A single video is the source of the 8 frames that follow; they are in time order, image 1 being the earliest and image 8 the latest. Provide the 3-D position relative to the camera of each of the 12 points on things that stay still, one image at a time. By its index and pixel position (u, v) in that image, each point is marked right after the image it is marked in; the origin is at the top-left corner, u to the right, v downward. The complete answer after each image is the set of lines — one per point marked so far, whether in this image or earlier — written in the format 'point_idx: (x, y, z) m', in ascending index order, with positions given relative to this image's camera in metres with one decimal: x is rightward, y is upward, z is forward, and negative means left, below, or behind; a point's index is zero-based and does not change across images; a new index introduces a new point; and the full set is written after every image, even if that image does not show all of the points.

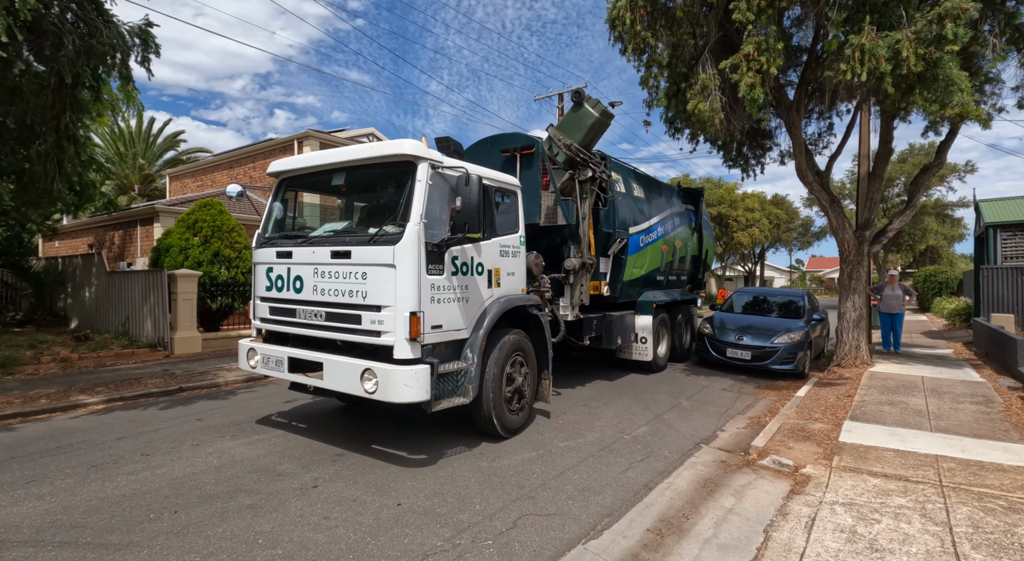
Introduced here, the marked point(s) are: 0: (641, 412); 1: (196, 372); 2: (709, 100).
0: (+1.6, -1.6, +6.7) m
1: (-5.5, -1.6, +9.5) m
2: (+3.0, +2.8, +8.2) m
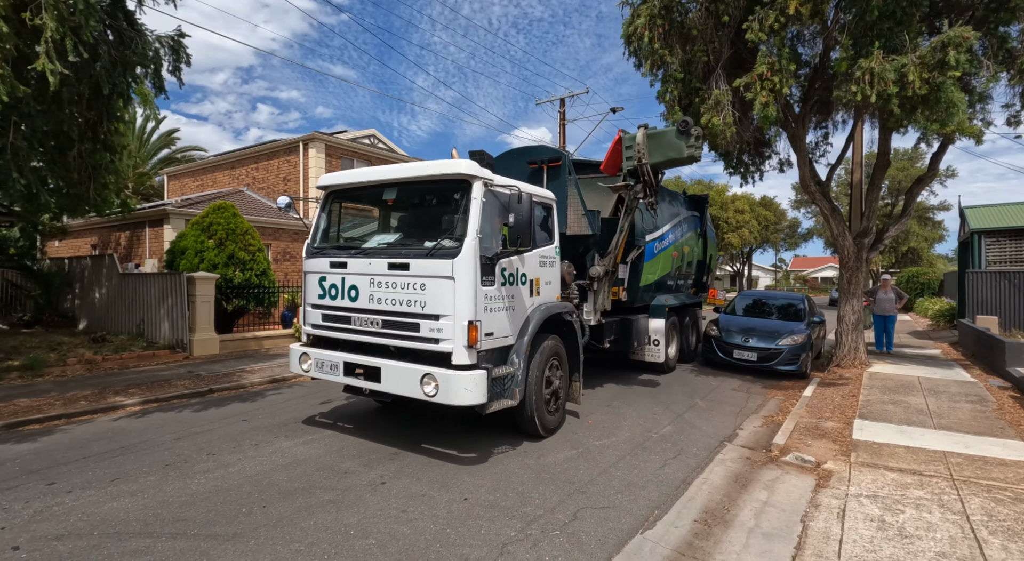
0: (+2.0, -1.7, +7.1) m
1: (-5.2, -1.7, +9.7) m
2: (+3.4, +2.7, +8.6) m
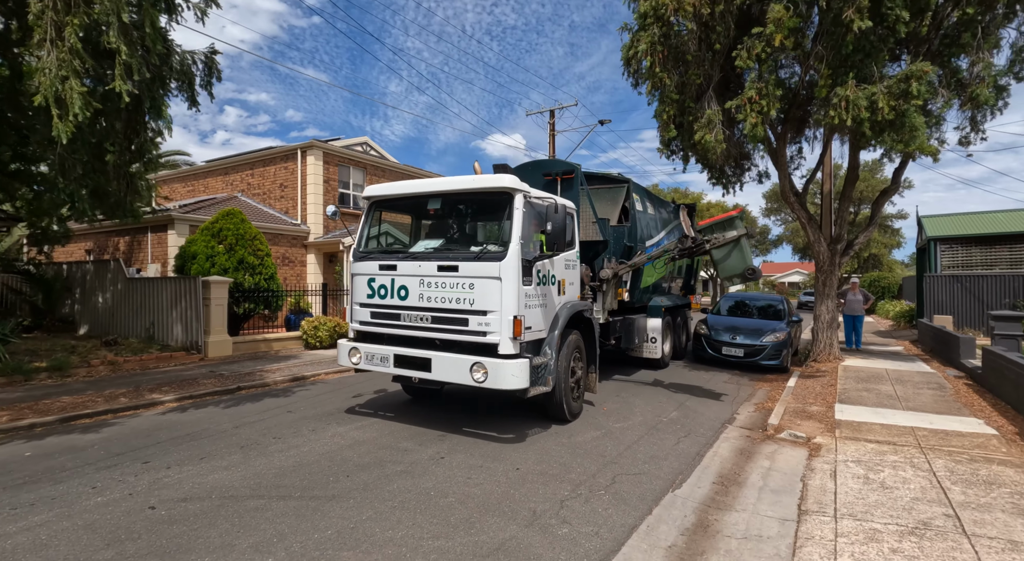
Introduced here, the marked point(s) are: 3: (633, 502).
0: (+2.3, -1.8, +7.9) m
1: (-5.0, -1.7, +10.1) m
2: (+3.6, +2.6, +9.5) m
3: (+1.0, -1.8, +4.4) m
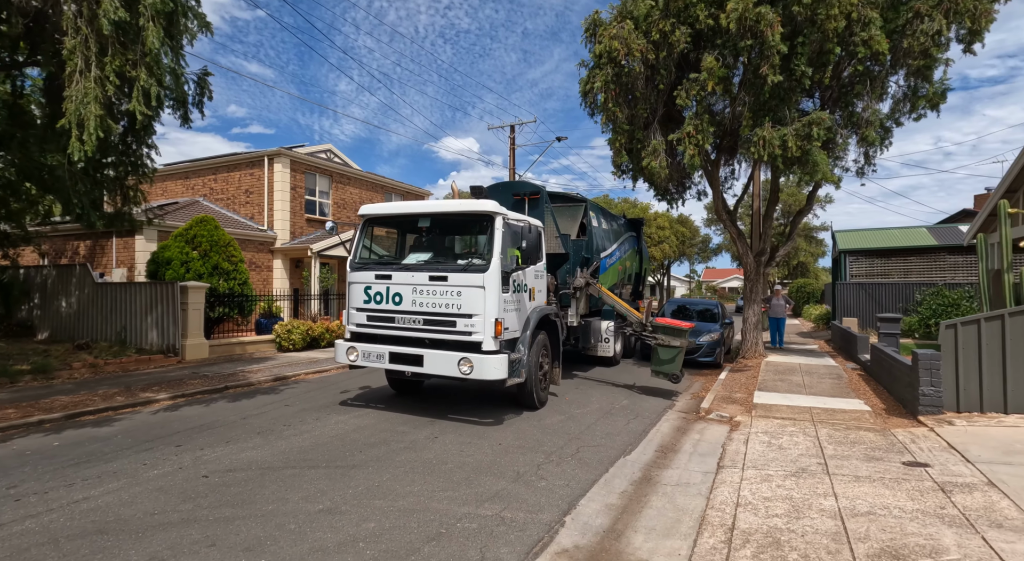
0: (+1.8, -1.9, +9.2) m
1: (-5.7, -1.8, +10.7) m
2: (+2.9, +2.5, +11.0) m
3: (+0.8, -1.9, +5.6) m
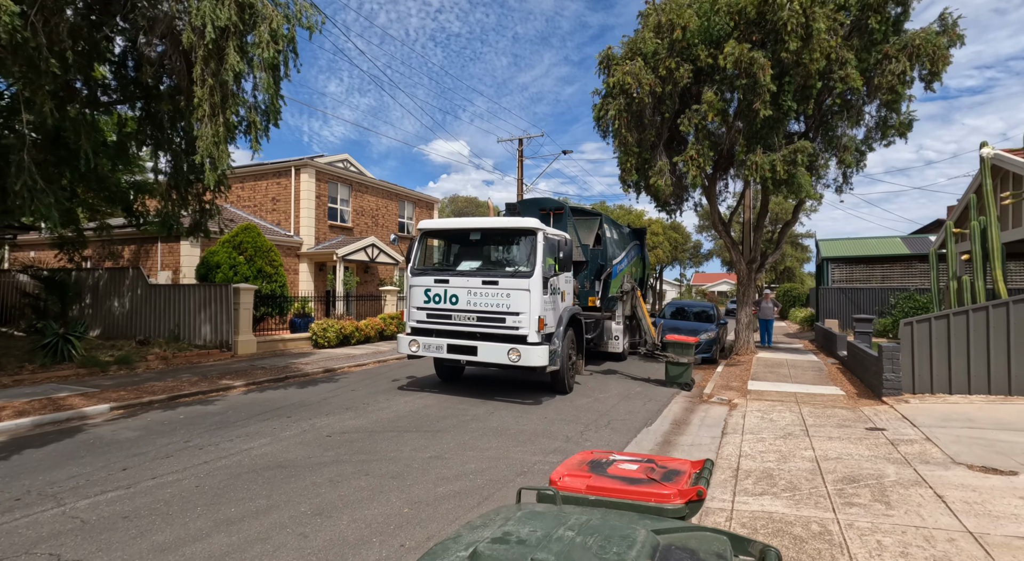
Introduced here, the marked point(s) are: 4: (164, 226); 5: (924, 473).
0: (+2.3, -2.0, +10.6) m
1: (-5.2, -1.9, +12.1) m
2: (+3.5, +2.4, +12.5) m
3: (+1.4, -2.0, +7.0) m
4: (-6.2, +1.0, +10.0) m
5: (+3.7, -1.7, +4.9) m
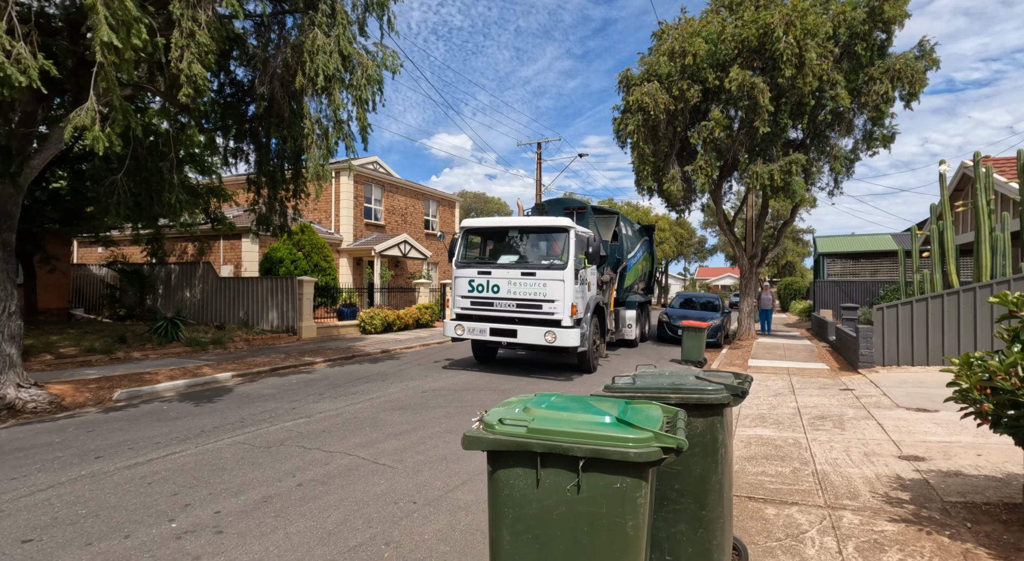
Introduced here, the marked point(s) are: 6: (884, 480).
0: (+3.1, -1.8, +12.5) m
1: (-4.3, -1.7, +13.9) m
2: (+4.3, +2.5, +14.3) m
3: (+2.2, -1.8, +8.9) m
4: (-5.4, +1.2, +11.9) m
5: (+4.5, -1.6, +6.7) m
6: (+3.0, -1.6, +4.4) m
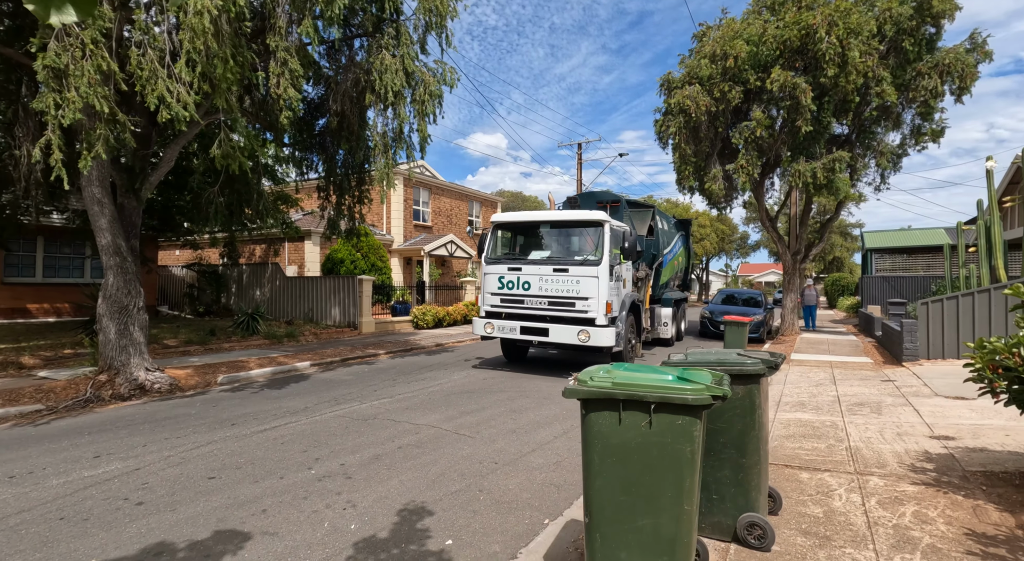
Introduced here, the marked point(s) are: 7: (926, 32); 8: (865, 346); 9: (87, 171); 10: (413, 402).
0: (+4.3, -1.7, +13.0) m
1: (-3.1, -1.7, +14.9) m
2: (+5.6, +2.6, +14.6) m
3: (+3.2, -1.8, +9.4) m
4: (-4.3, +1.2, +13.0) m
5: (+5.3, -1.6, +7.1) m
6: (+3.6, -1.6, +4.9) m
7: (+10.3, +6.2, +13.5) m
8: (+8.9, -1.6, +13.7) m
9: (-5.8, +1.5, +7.3) m
10: (-1.3, -1.6, +7.1) m
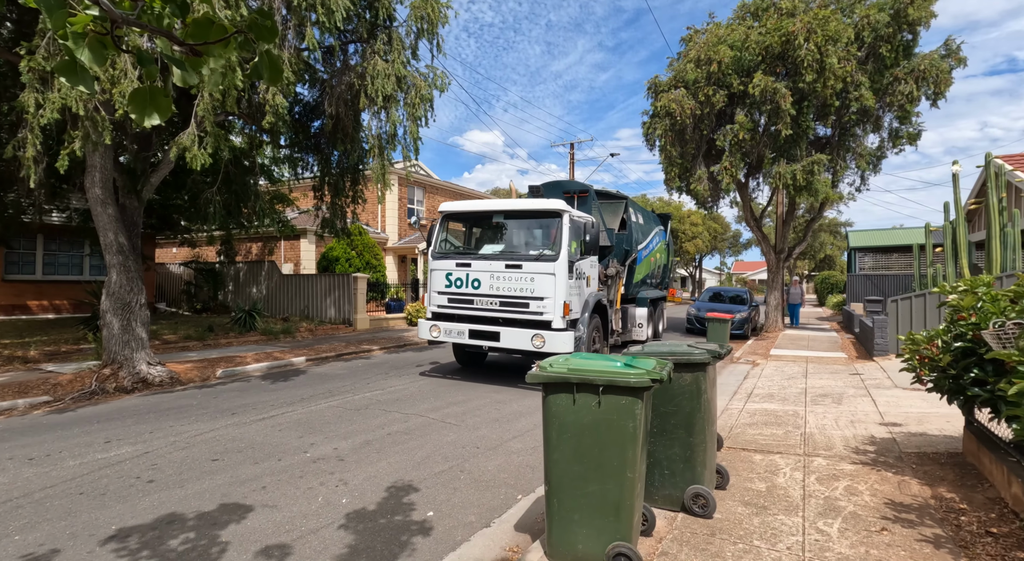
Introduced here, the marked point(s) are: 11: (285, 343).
0: (+4.1, -1.7, +13.4) m
1: (-3.3, -1.6, +15.3) m
2: (+5.3, +2.7, +15.1) m
3: (+2.9, -1.7, +9.9) m
4: (-4.5, +1.3, +13.4) m
5: (+5.0, -1.6, +7.6) m
6: (+3.4, -1.6, +5.4) m
7: (+10.1, +6.2, +14.0) m
8: (+8.7, -1.6, +14.2) m
9: (-6.0, +1.5, +7.7) m
10: (-1.5, -1.6, +7.5) m
11: (-5.4, -1.5, +12.9) m
